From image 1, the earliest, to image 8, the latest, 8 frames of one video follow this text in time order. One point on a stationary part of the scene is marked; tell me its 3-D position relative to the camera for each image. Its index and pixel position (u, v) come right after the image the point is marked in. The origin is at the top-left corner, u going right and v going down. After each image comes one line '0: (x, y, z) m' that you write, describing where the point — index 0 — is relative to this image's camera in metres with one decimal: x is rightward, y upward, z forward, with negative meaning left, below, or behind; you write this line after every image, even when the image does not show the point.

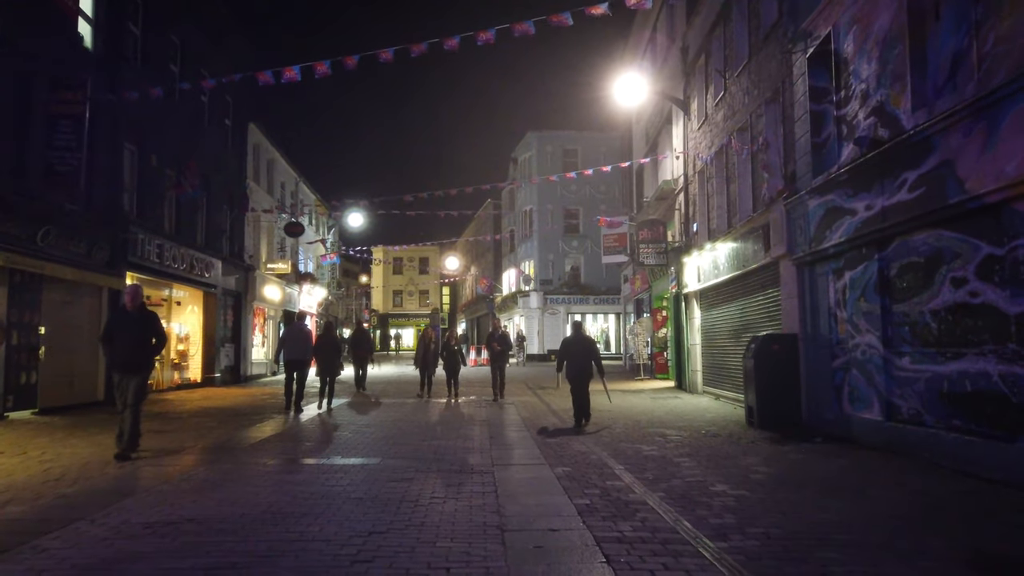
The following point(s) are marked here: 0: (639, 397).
0: (+3.1, -2.6, +18.1) m
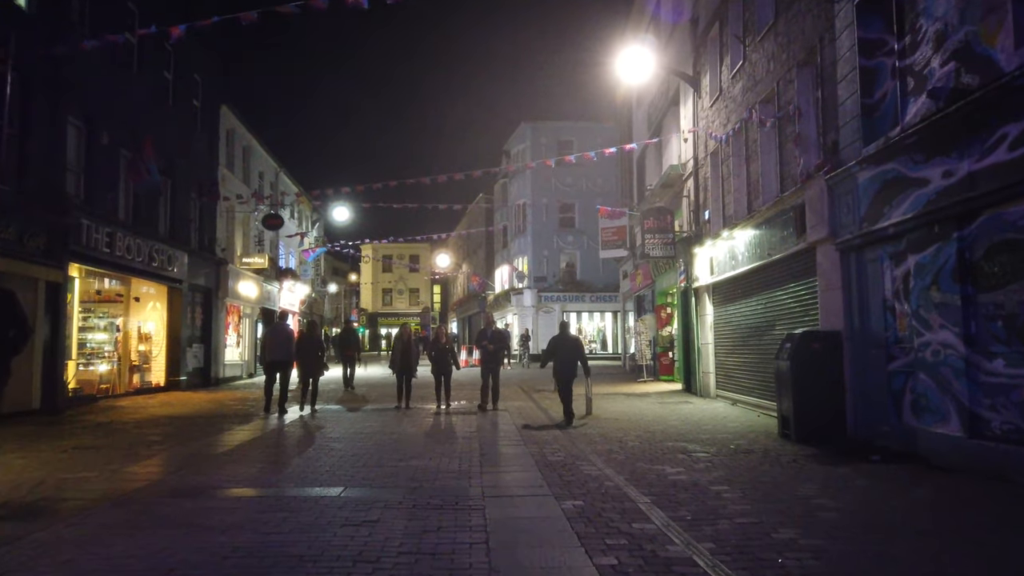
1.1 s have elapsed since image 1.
0: (+3.0, -2.5, +16.4) m
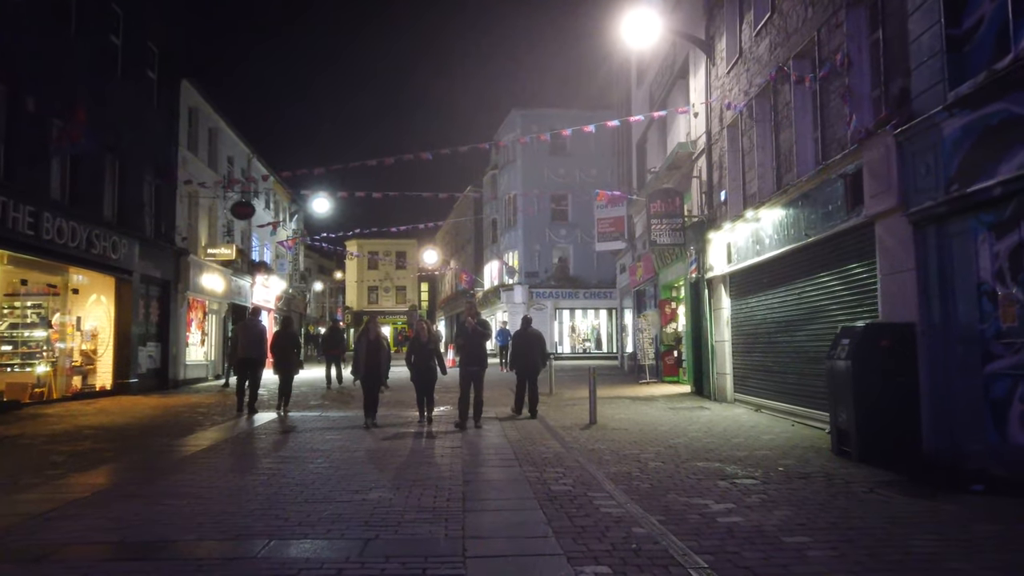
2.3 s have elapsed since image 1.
0: (+2.8, -2.3, +14.5) m
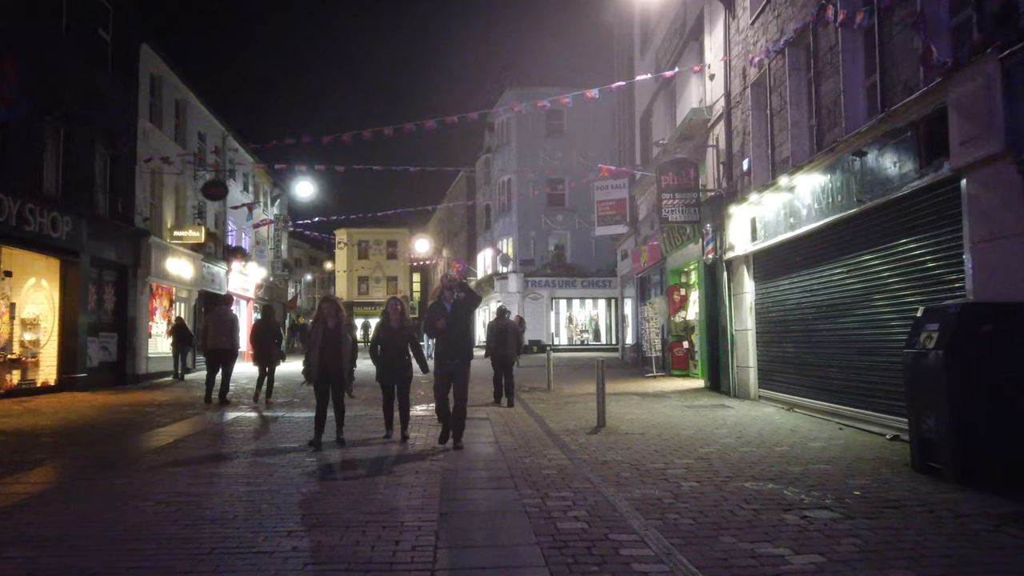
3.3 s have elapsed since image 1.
0: (+2.7, -2.0, +12.7) m
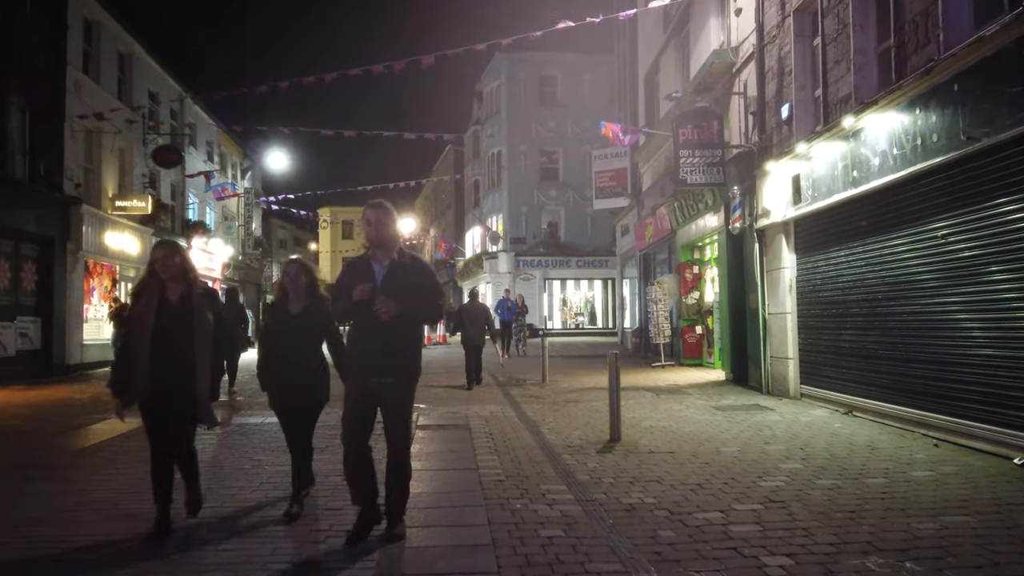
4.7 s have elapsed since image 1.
0: (+2.5, -1.6, +10.4) m
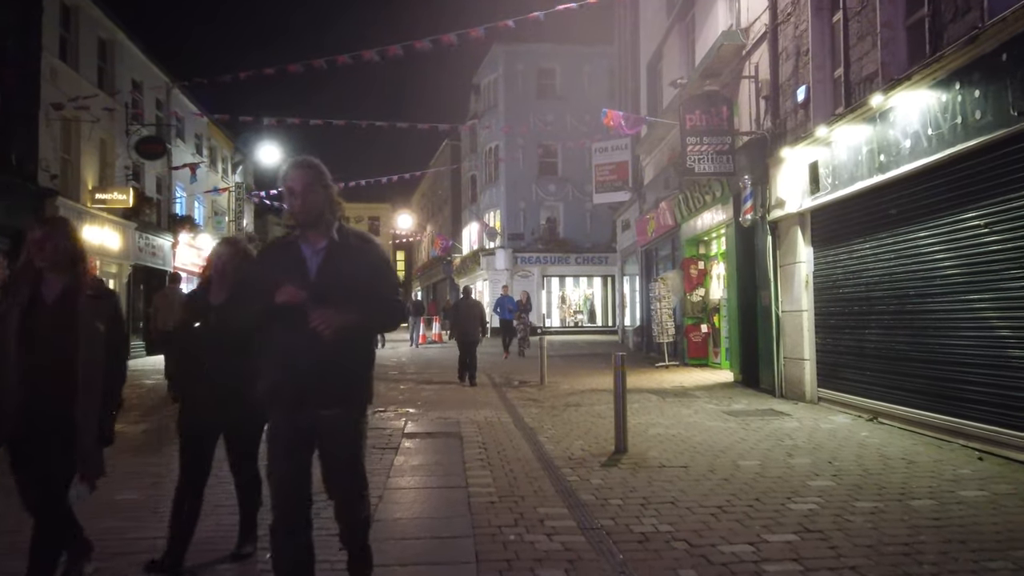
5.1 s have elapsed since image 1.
0: (+2.4, -1.5, +9.7) m
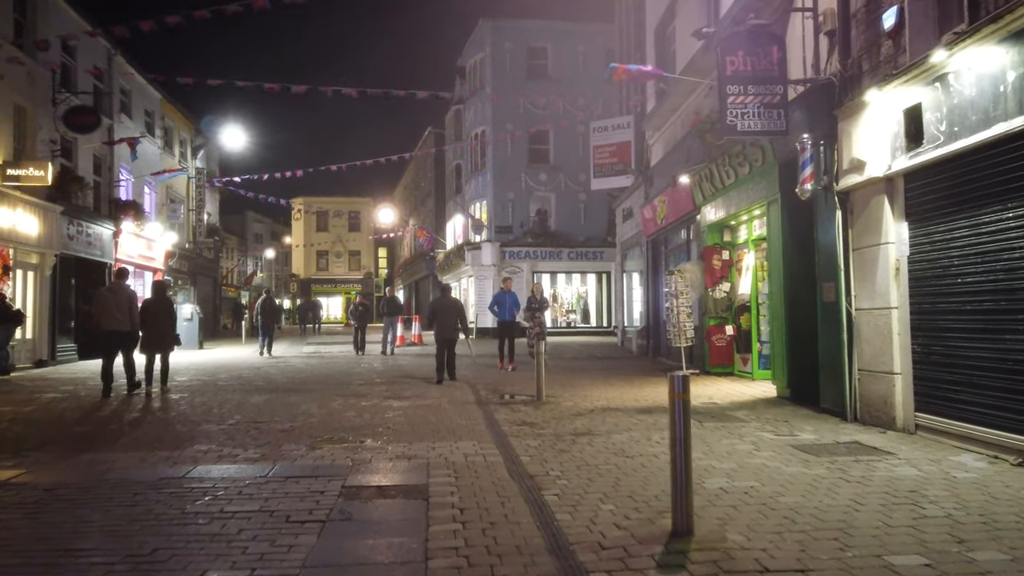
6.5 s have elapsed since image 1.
0: (+2.4, -1.4, +7.2) m
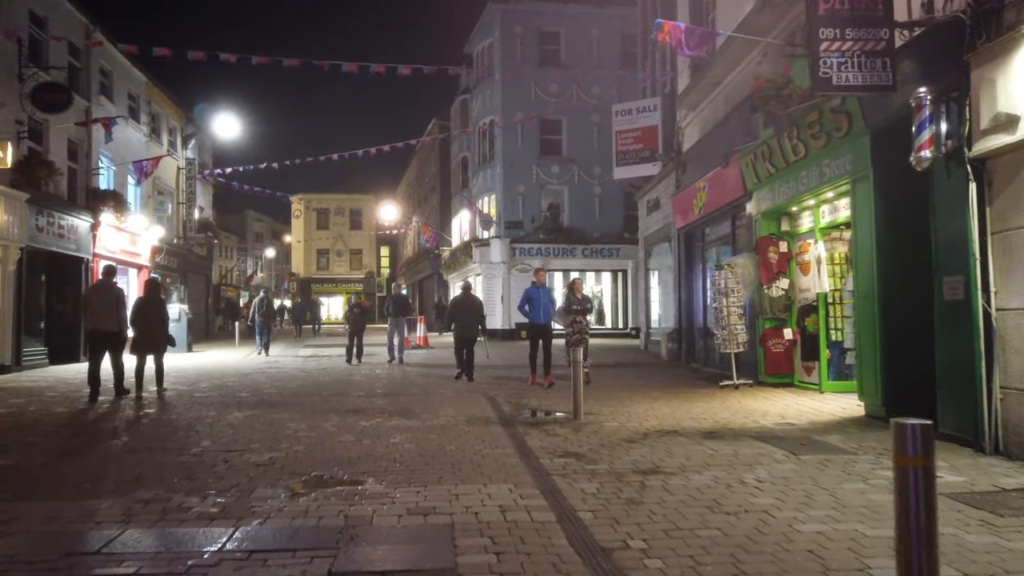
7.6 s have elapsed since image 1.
0: (+2.7, -1.4, +5.4) m
